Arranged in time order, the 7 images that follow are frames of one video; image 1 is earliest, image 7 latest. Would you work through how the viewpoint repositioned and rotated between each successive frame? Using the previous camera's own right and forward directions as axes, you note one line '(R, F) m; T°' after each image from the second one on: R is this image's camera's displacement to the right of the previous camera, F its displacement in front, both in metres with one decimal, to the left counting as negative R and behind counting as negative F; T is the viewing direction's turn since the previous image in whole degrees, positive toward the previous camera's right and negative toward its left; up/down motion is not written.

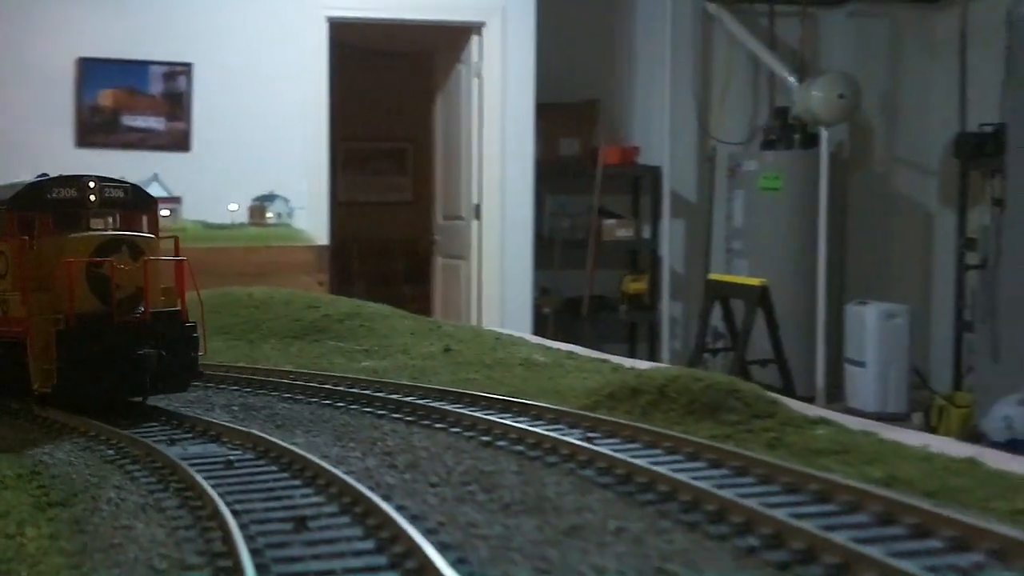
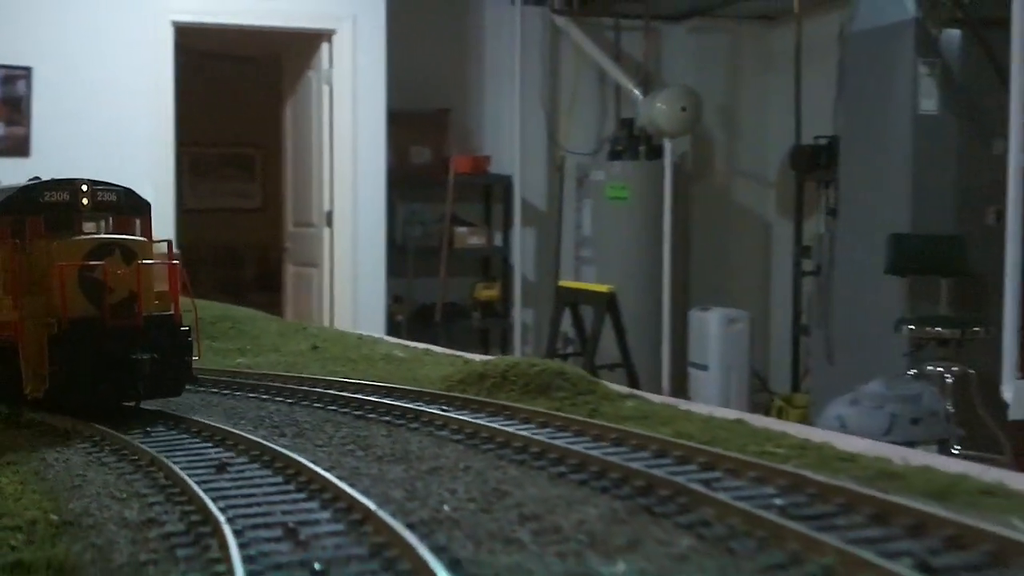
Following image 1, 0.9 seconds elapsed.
(-0.1, -1.1) m; +6°
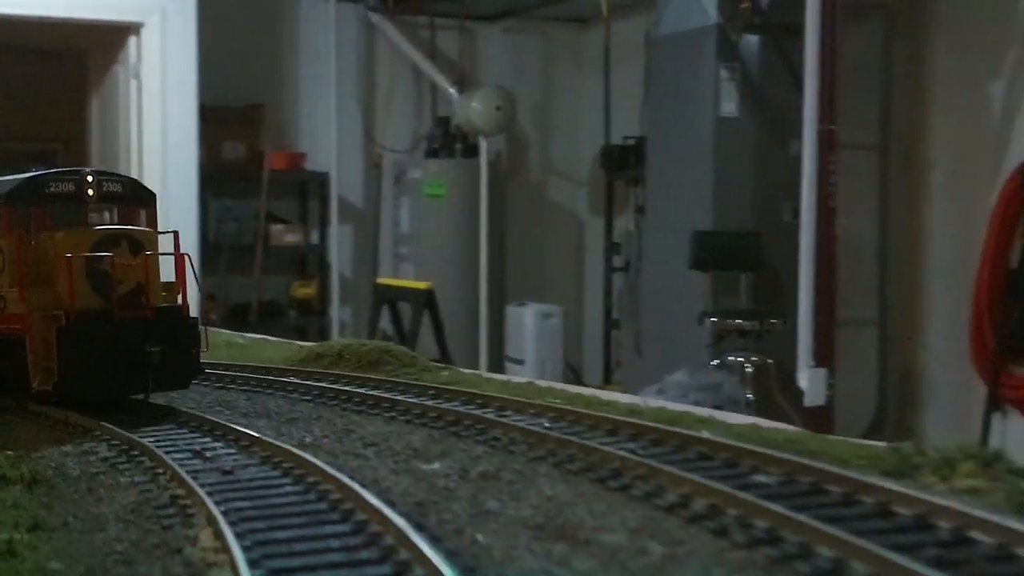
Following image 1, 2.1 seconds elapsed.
(-0.1, -1.3) m; +8°
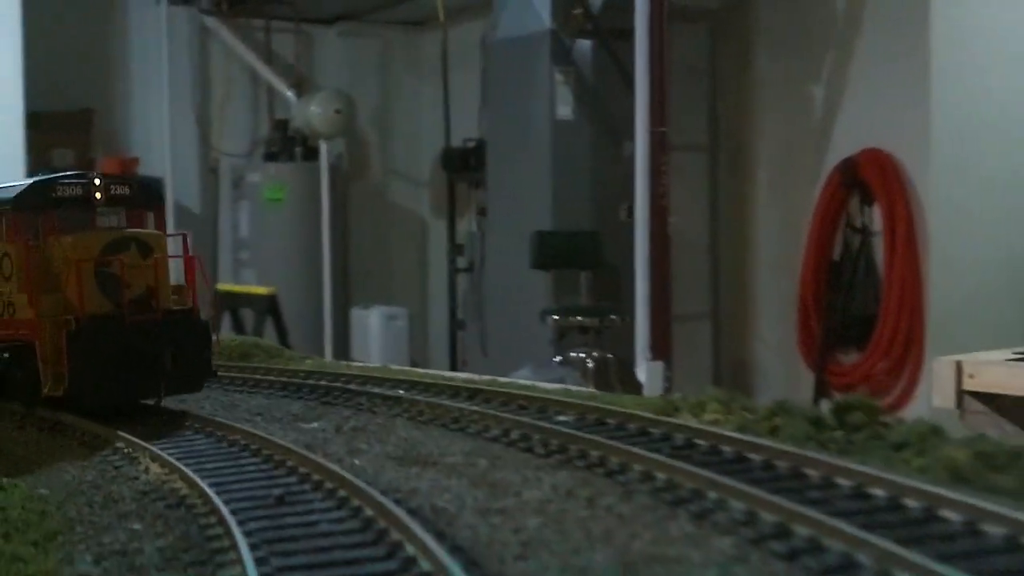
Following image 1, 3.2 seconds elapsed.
(-0.1, -1.2) m; +6°
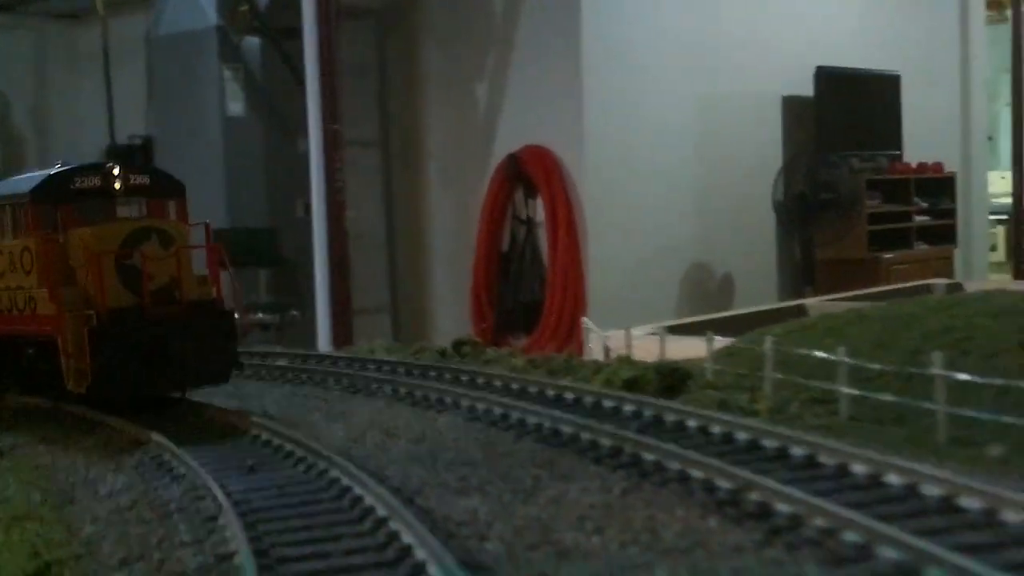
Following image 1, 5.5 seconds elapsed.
(-0.3, -2.5) m; +13°
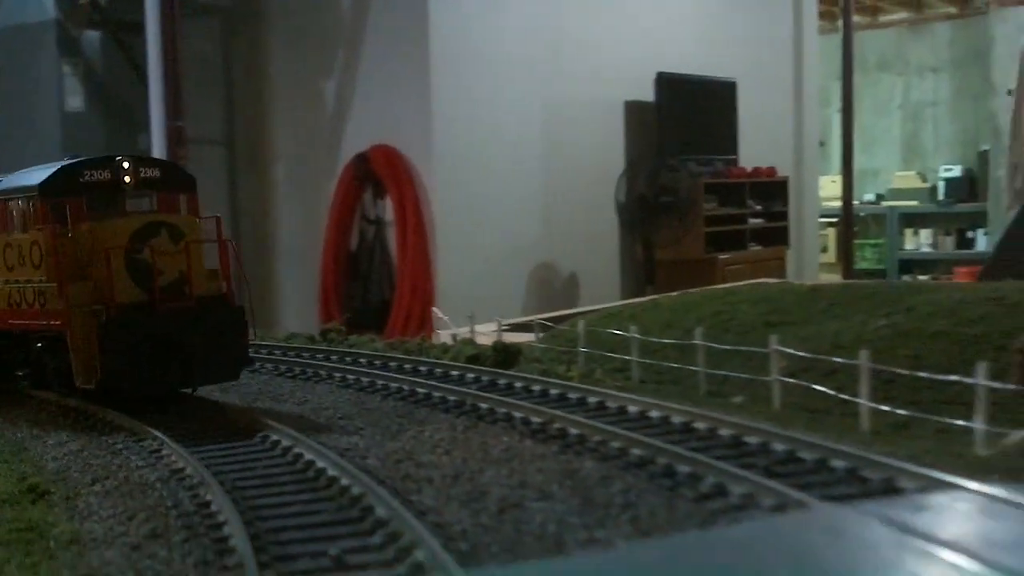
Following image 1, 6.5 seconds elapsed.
(-0.1, -1.2) m; +6°
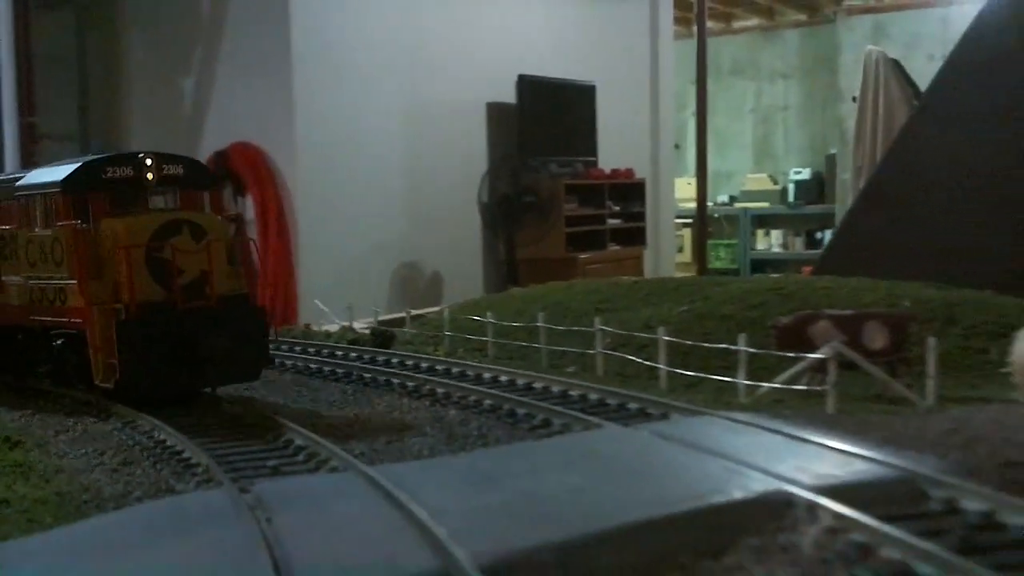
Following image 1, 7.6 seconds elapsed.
(-0.1, -1.2) m; +6°
